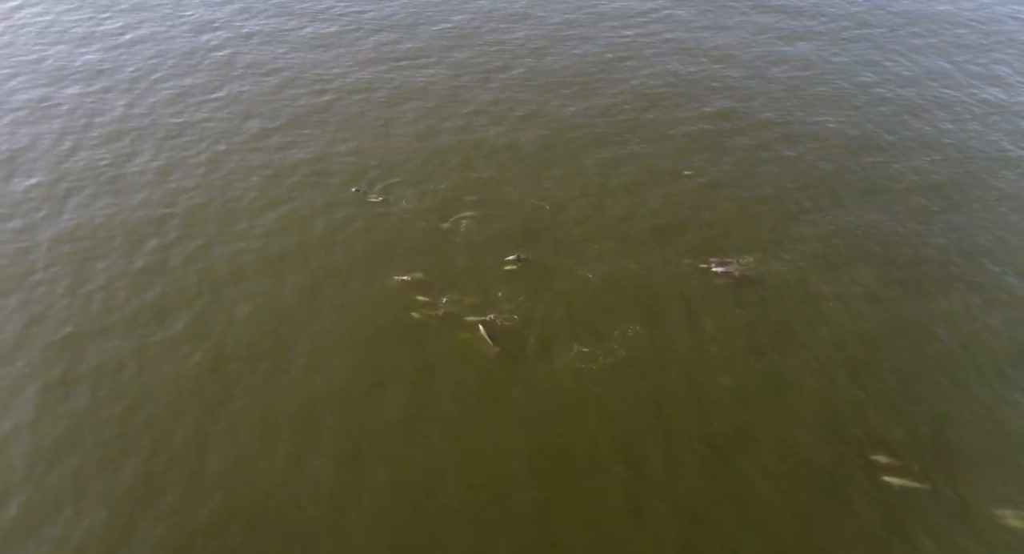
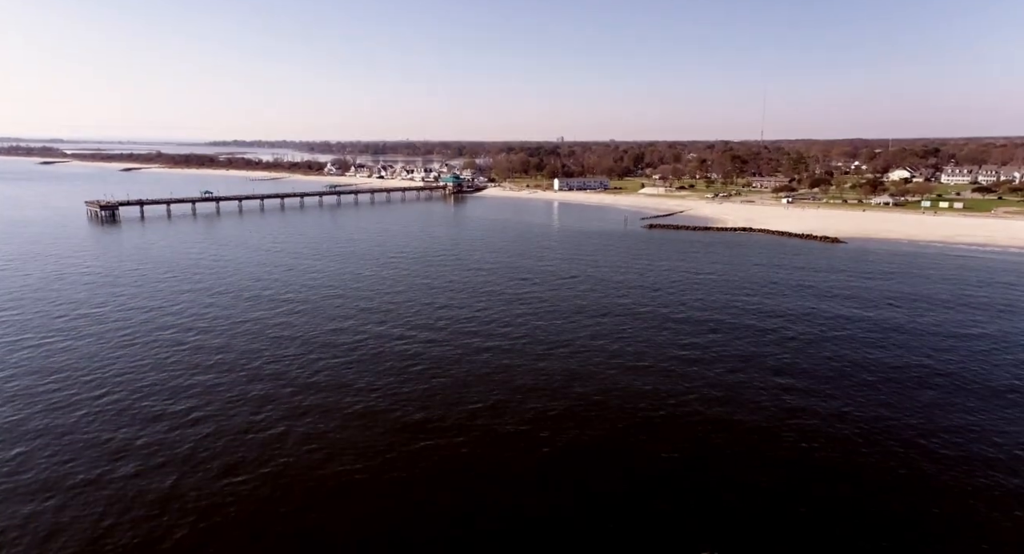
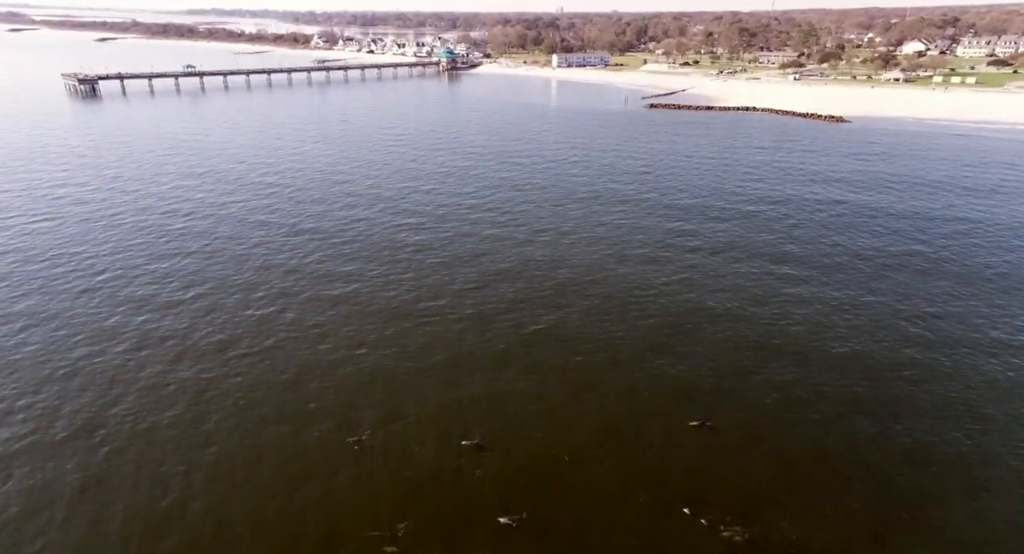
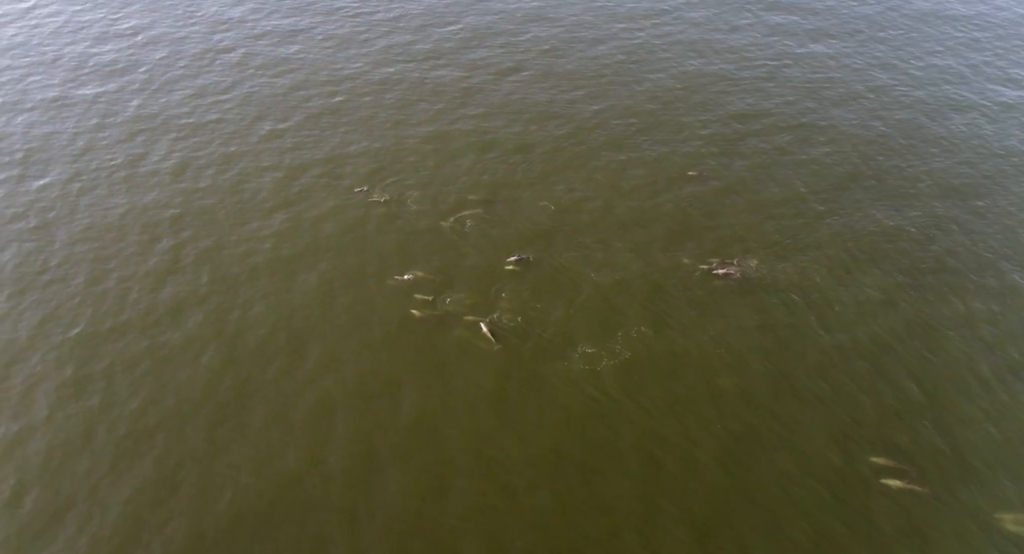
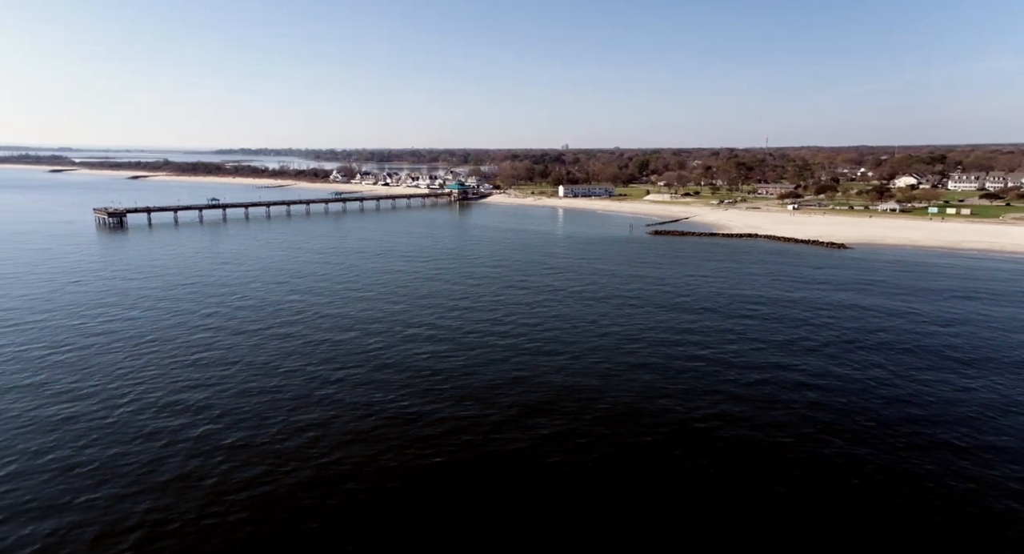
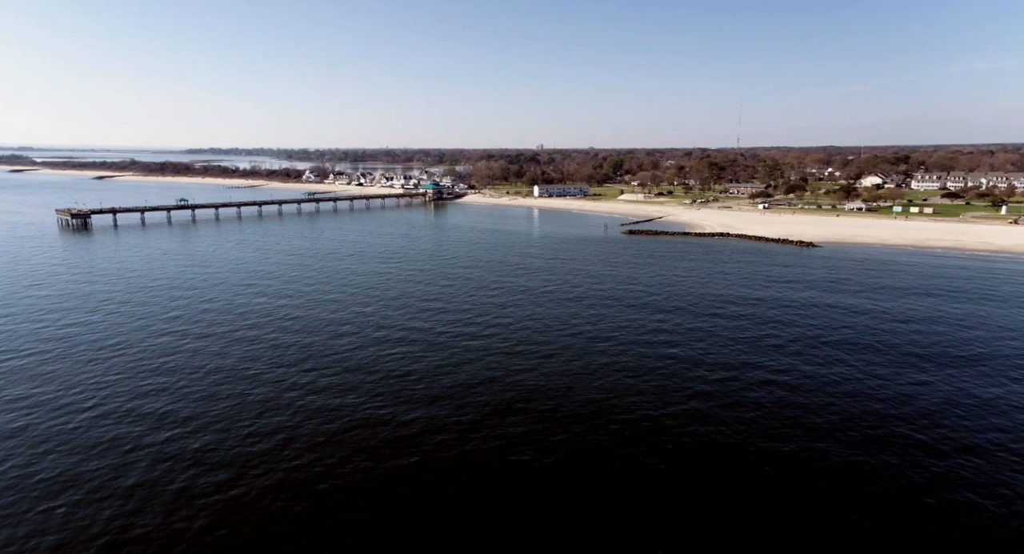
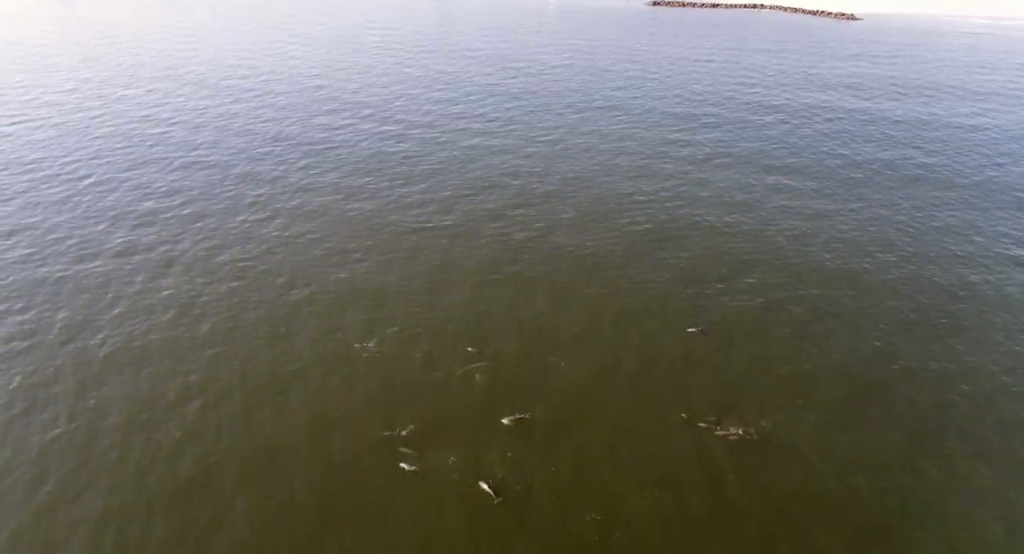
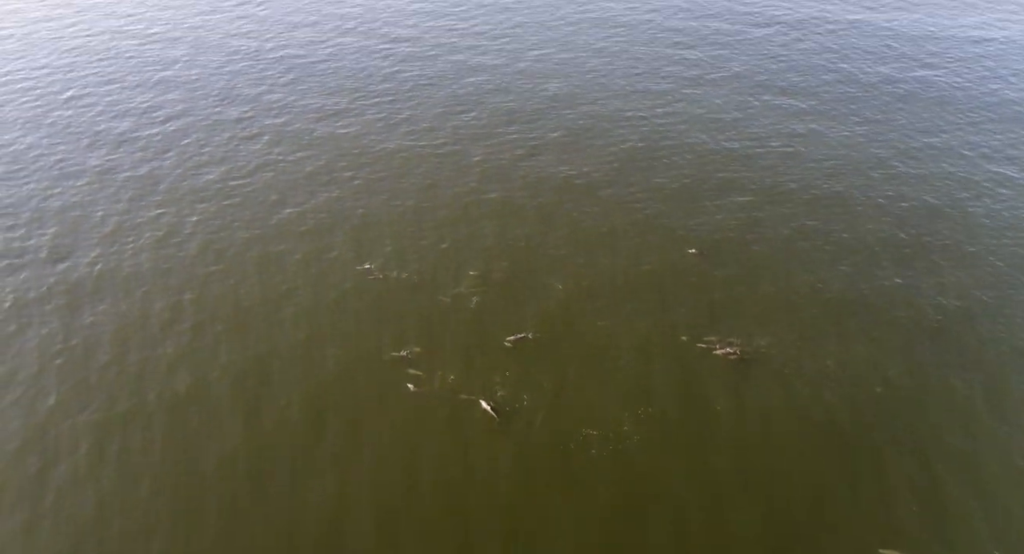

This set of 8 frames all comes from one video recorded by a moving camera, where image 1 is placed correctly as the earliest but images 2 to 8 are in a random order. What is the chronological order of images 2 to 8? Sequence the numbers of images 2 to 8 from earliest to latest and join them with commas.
4, 8, 7, 3, 2, 6, 5
